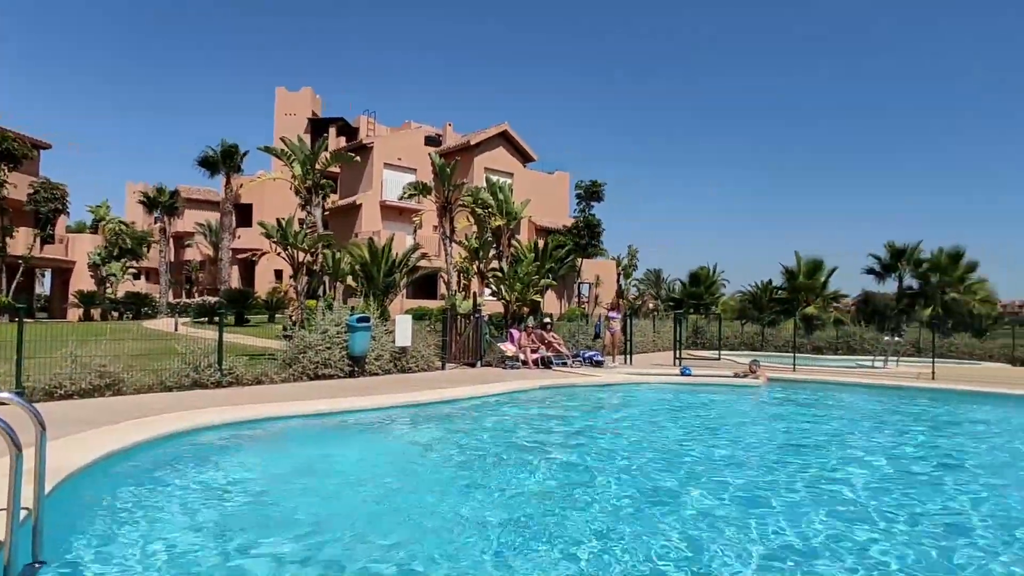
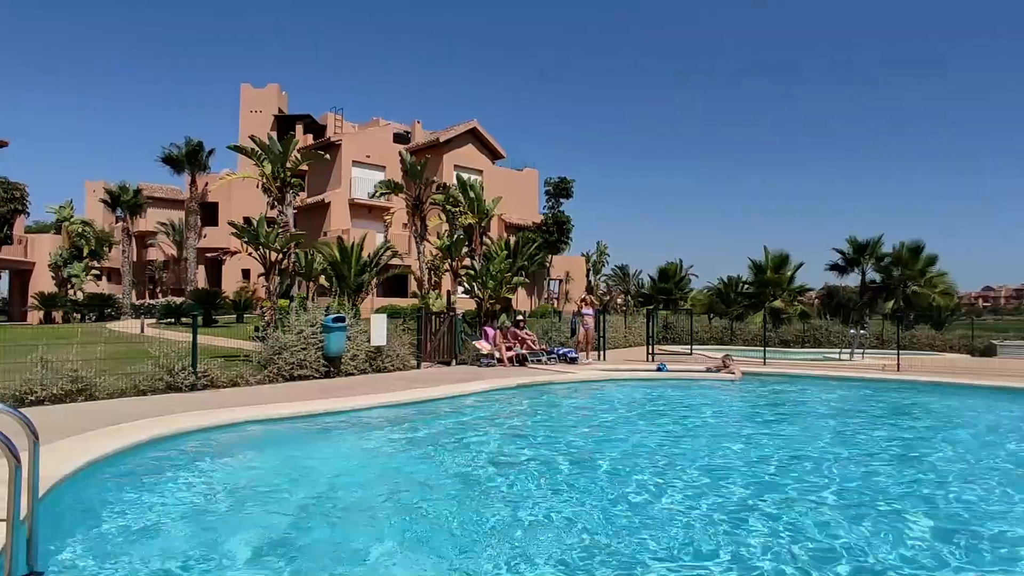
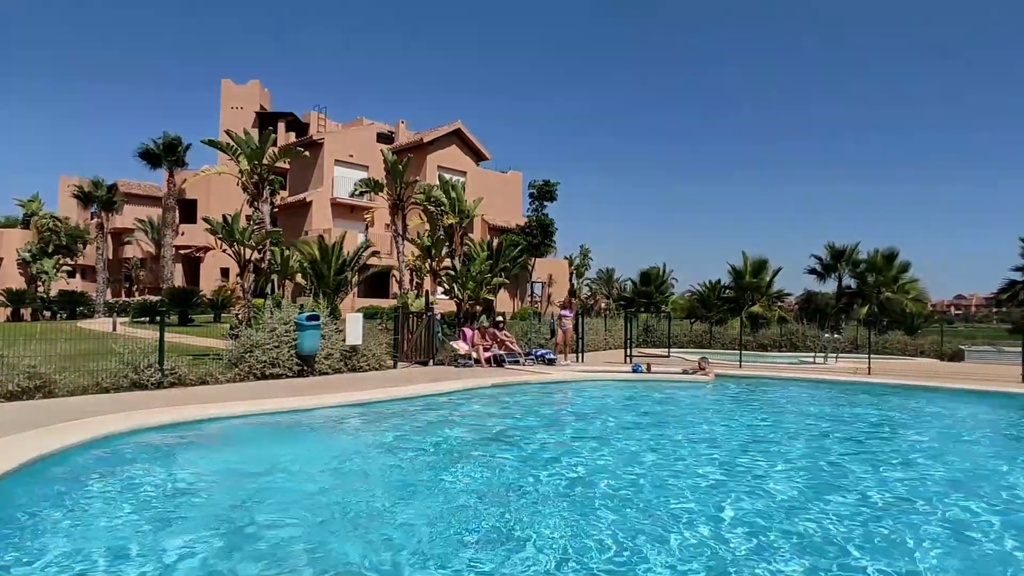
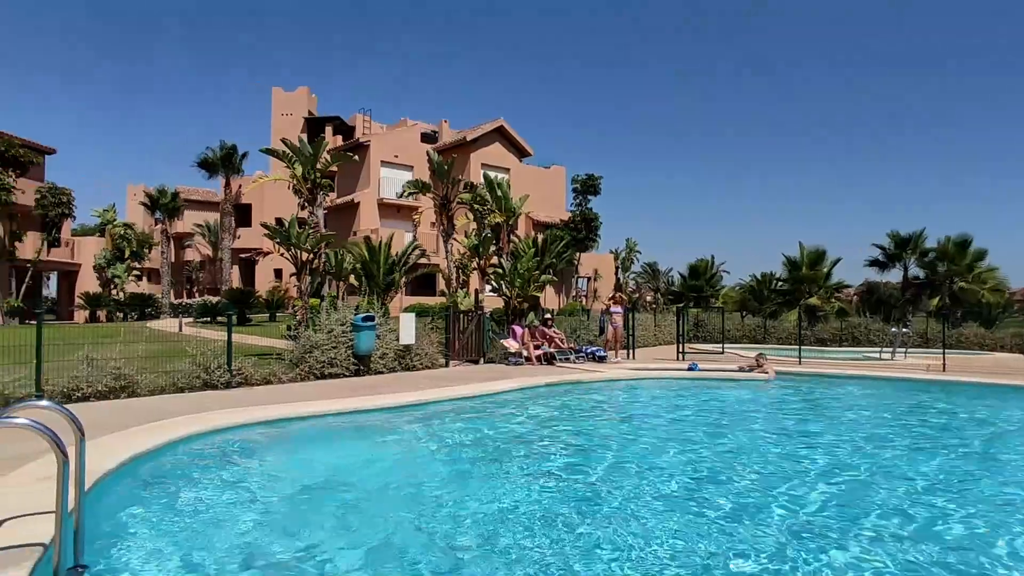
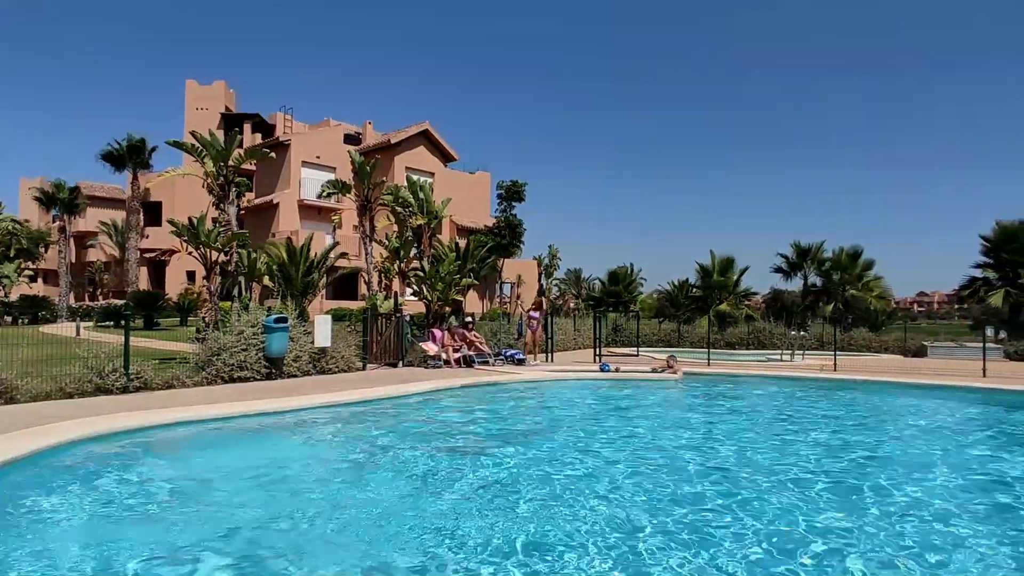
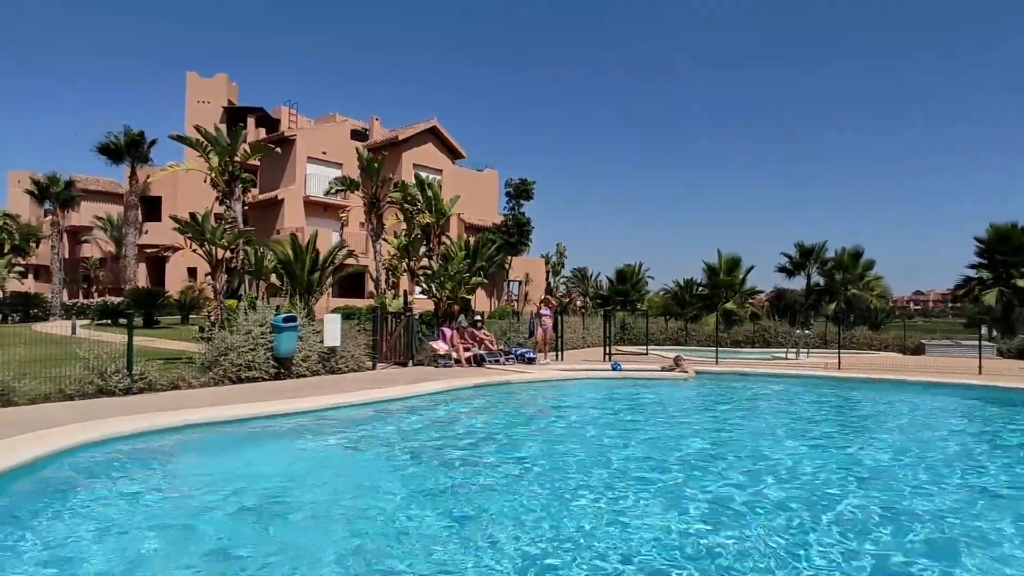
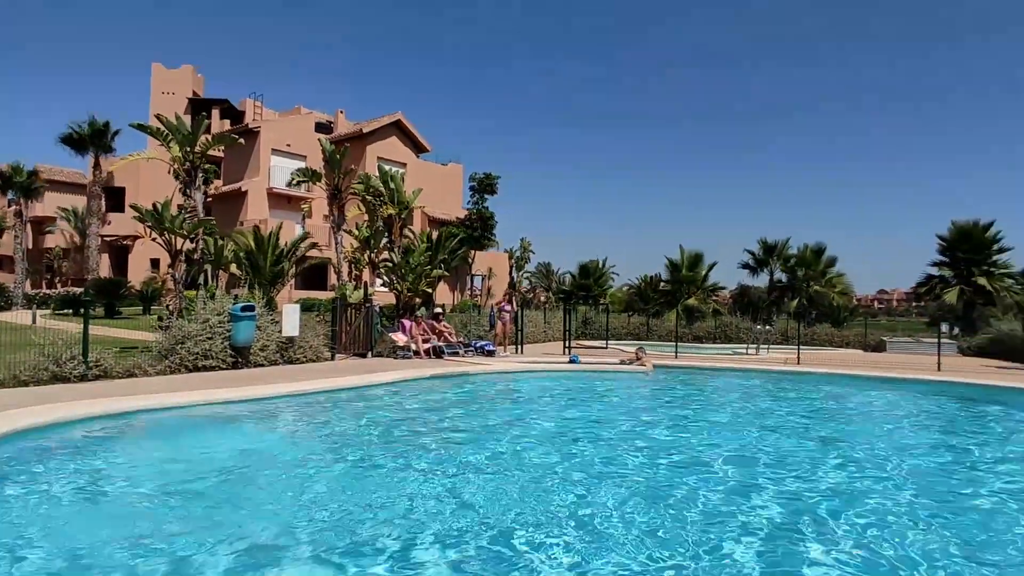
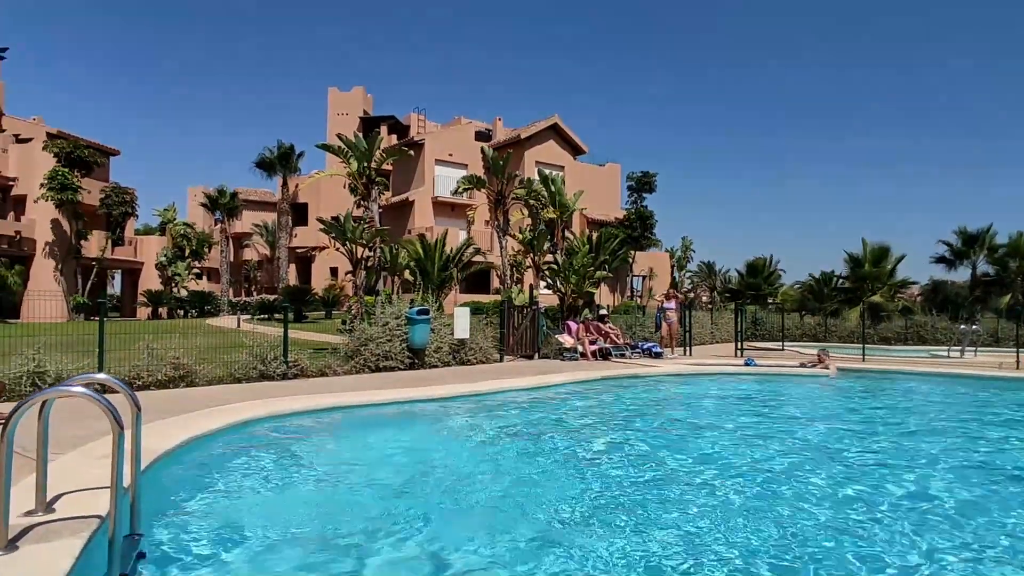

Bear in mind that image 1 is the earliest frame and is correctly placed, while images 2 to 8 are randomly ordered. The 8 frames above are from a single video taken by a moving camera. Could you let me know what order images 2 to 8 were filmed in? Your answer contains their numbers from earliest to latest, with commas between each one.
3, 5, 7, 6, 2, 4, 8
